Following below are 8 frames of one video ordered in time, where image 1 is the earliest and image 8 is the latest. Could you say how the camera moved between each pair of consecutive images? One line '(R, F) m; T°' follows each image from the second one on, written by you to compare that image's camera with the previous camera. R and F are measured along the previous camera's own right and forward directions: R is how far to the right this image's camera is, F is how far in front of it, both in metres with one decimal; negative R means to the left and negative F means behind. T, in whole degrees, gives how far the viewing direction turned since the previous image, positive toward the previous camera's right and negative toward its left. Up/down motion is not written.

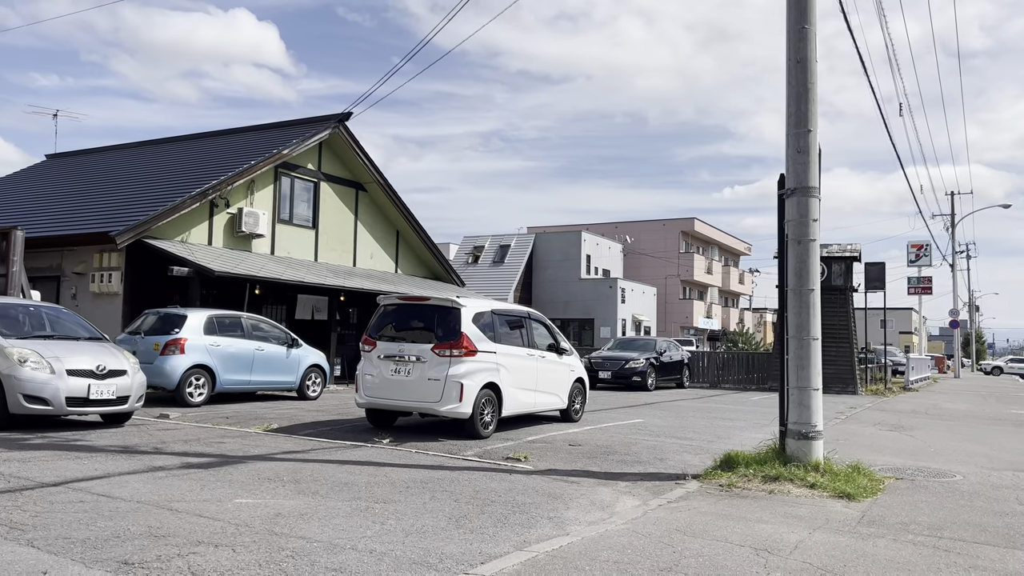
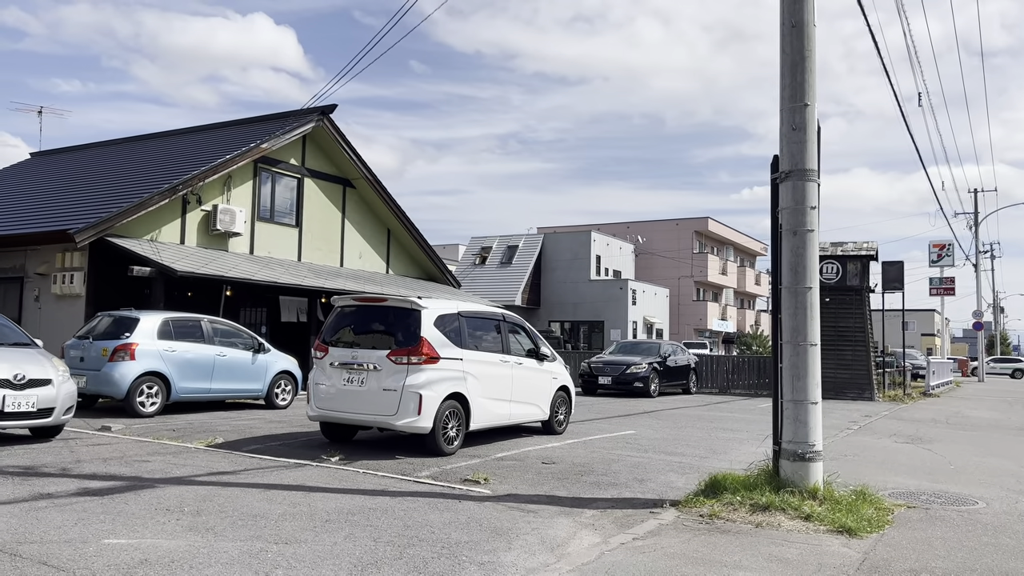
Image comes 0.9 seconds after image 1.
(+0.6, +1.0) m; -1°
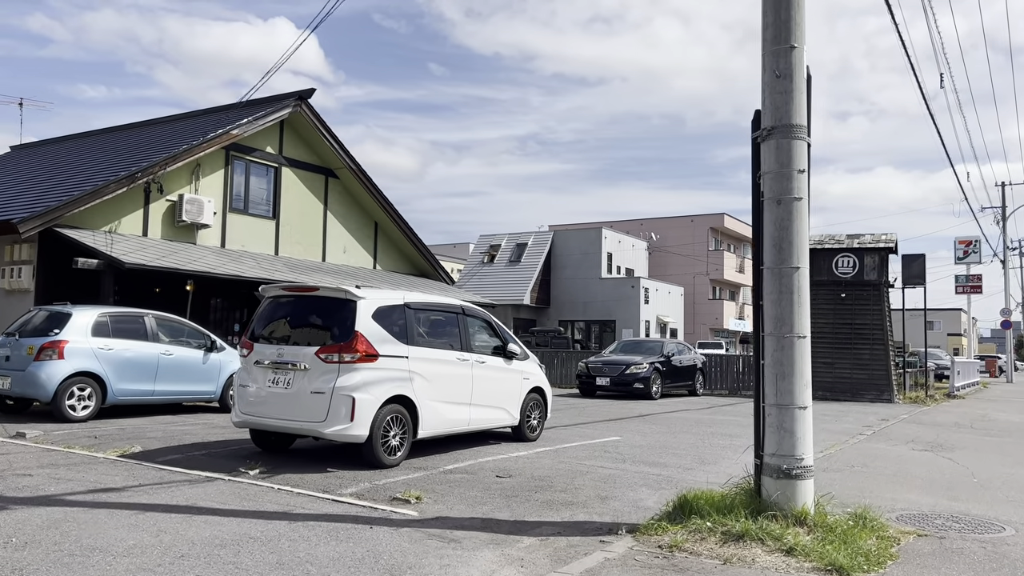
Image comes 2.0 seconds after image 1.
(+0.7, +1.2) m; -1°
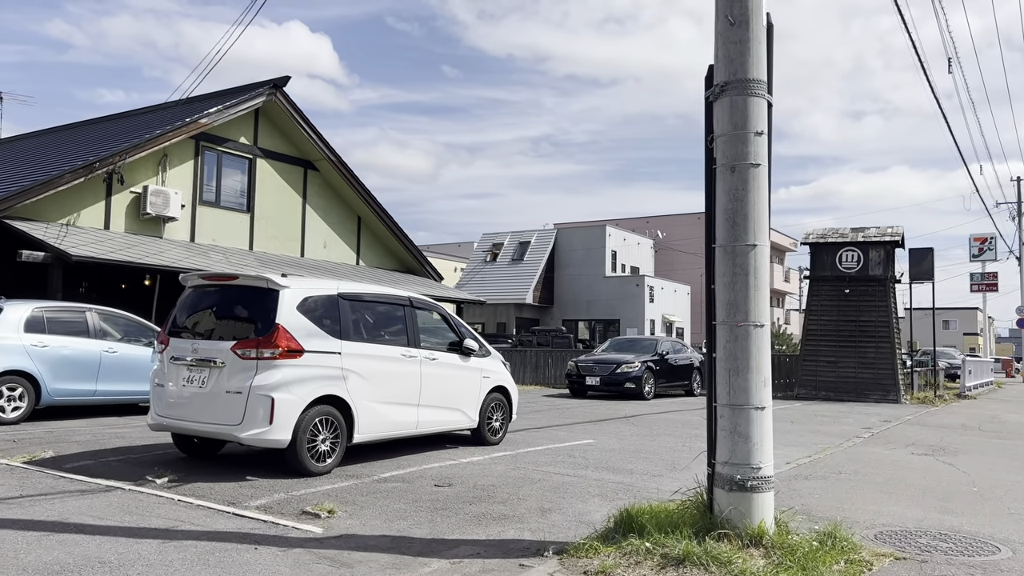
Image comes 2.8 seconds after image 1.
(+0.6, +0.8) m; -1°
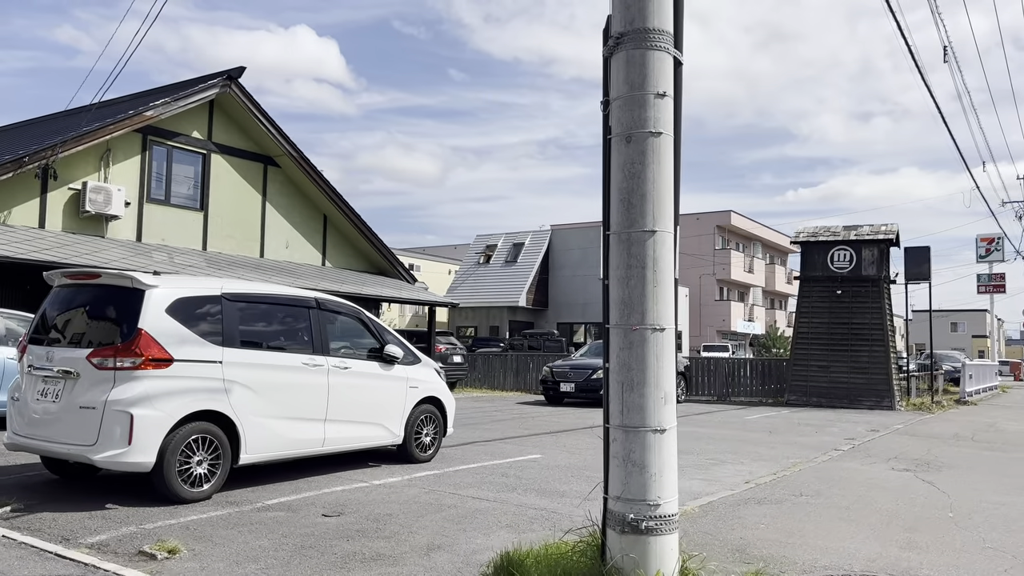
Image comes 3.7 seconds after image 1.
(+0.8, +0.9) m; -1°
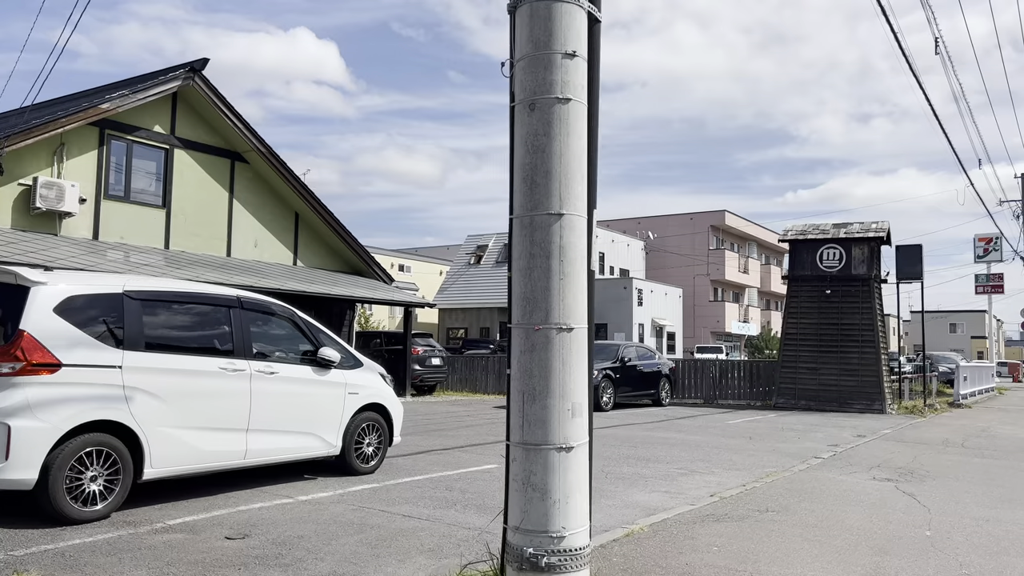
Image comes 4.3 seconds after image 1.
(+0.5, +0.6) m; 0°
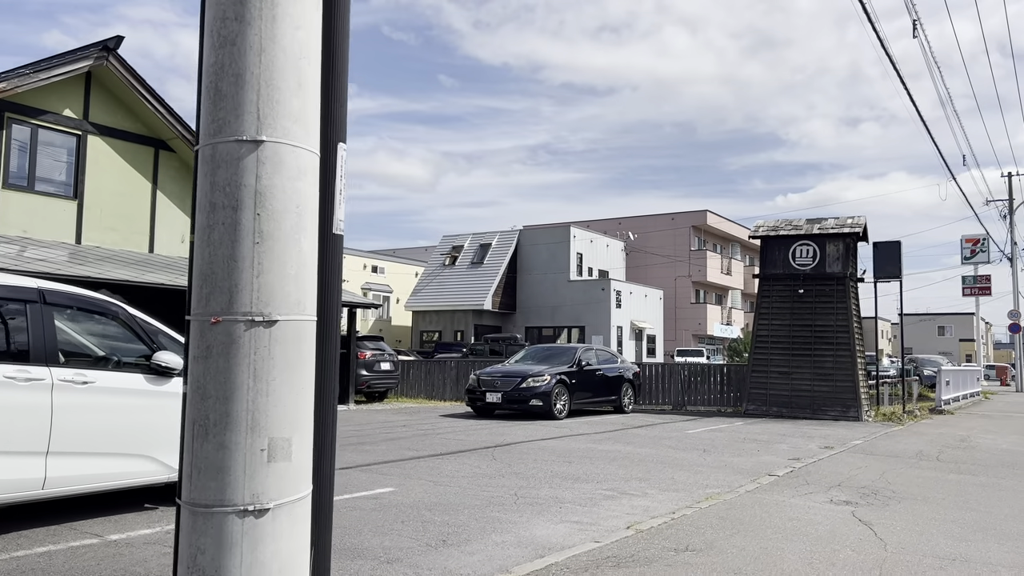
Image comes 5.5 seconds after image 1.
(+0.8, +1.2) m; +1°
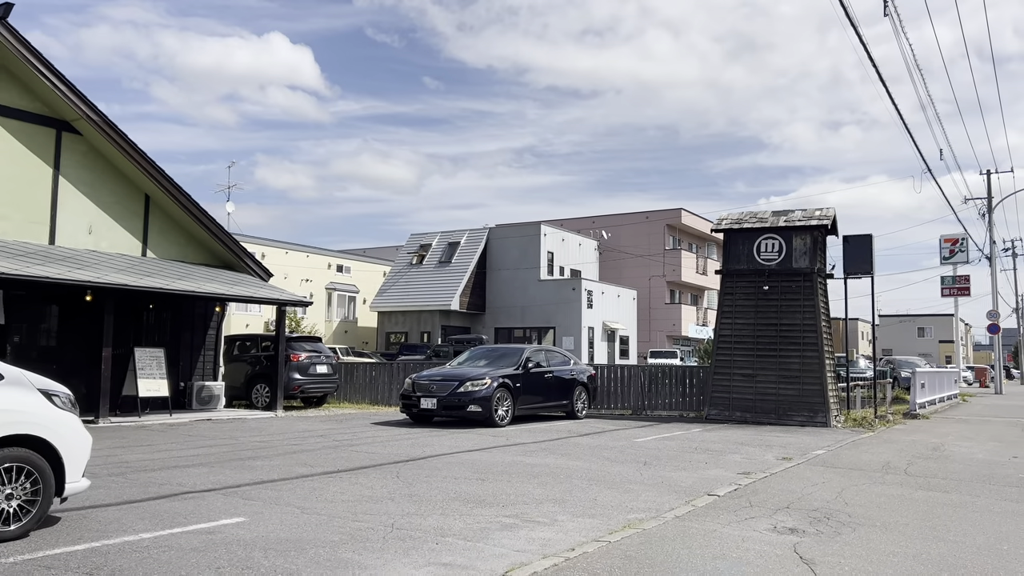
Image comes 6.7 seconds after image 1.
(+0.8, +1.3) m; +1°
